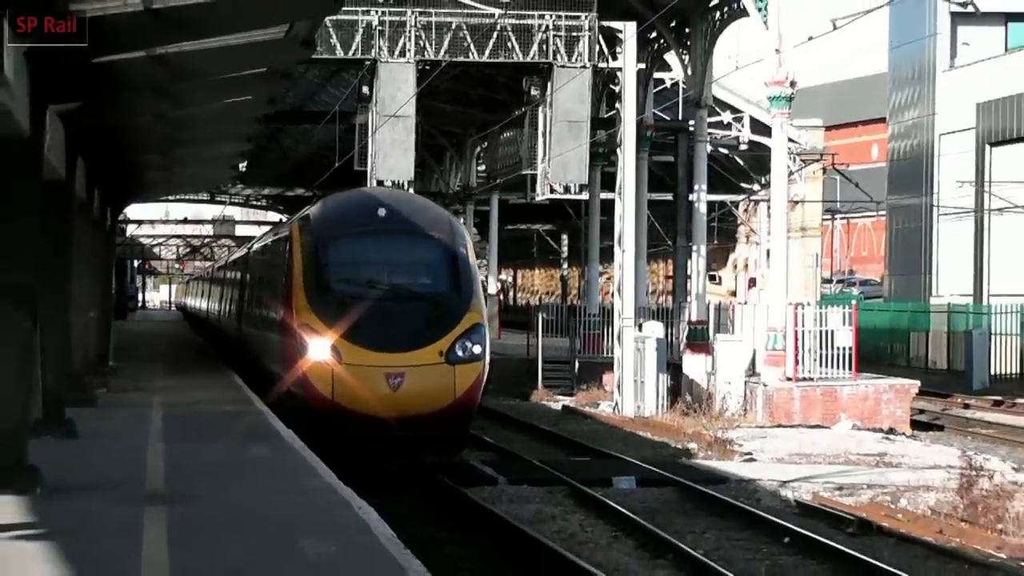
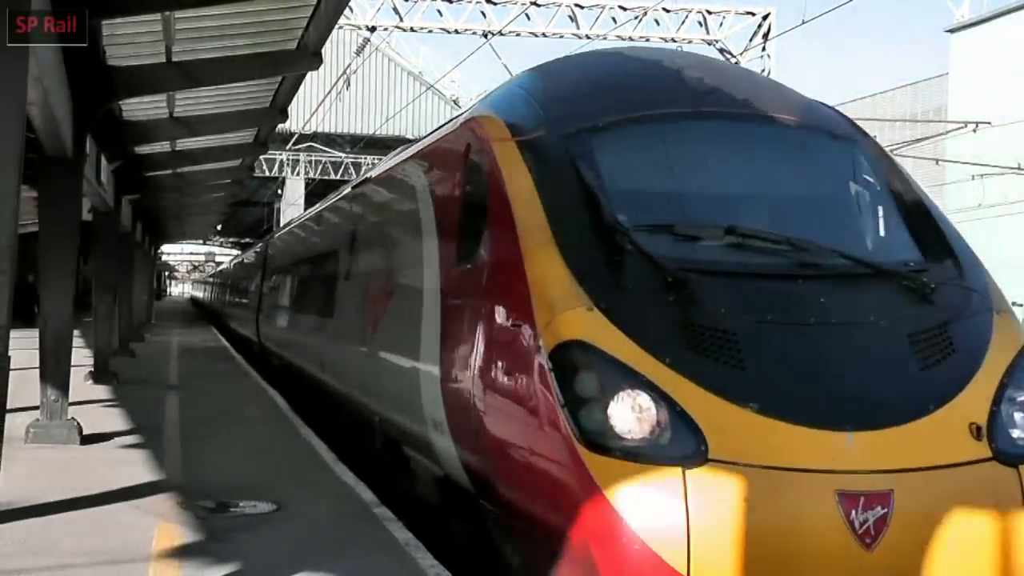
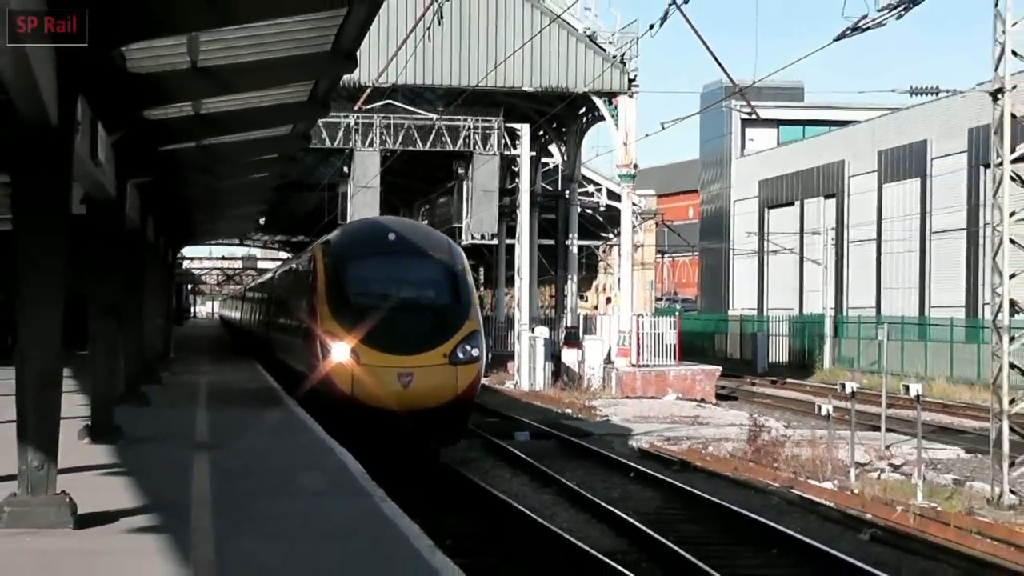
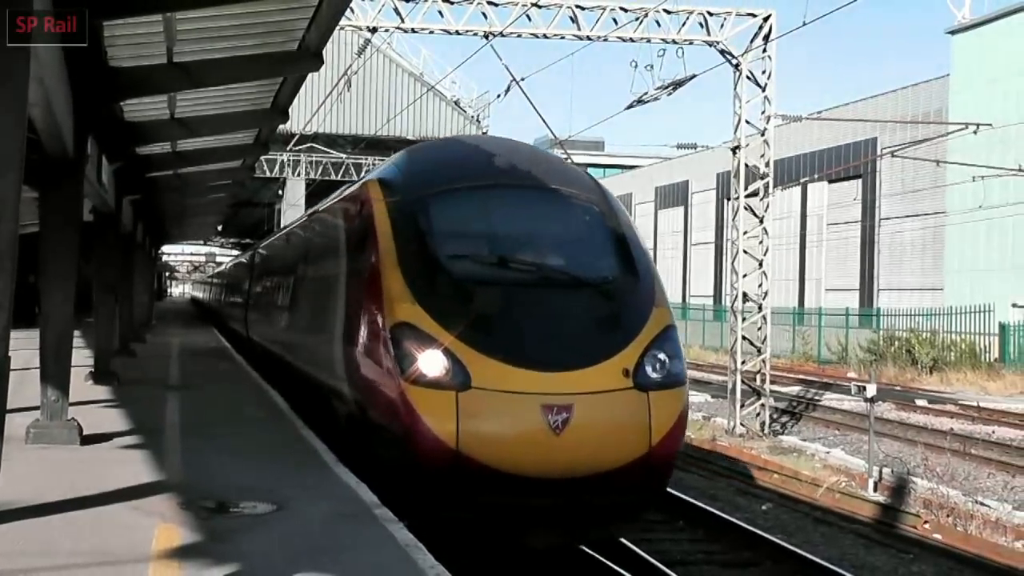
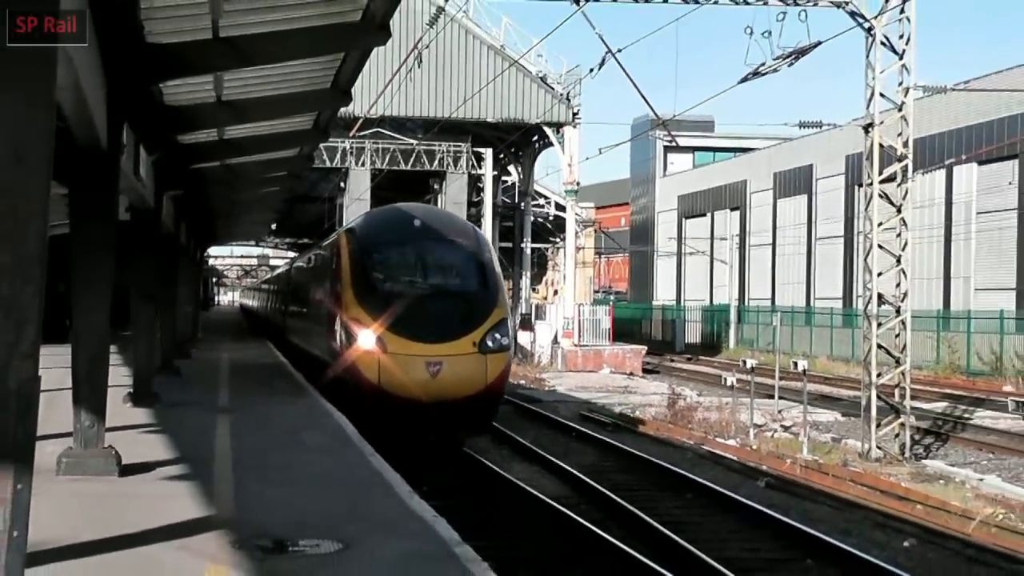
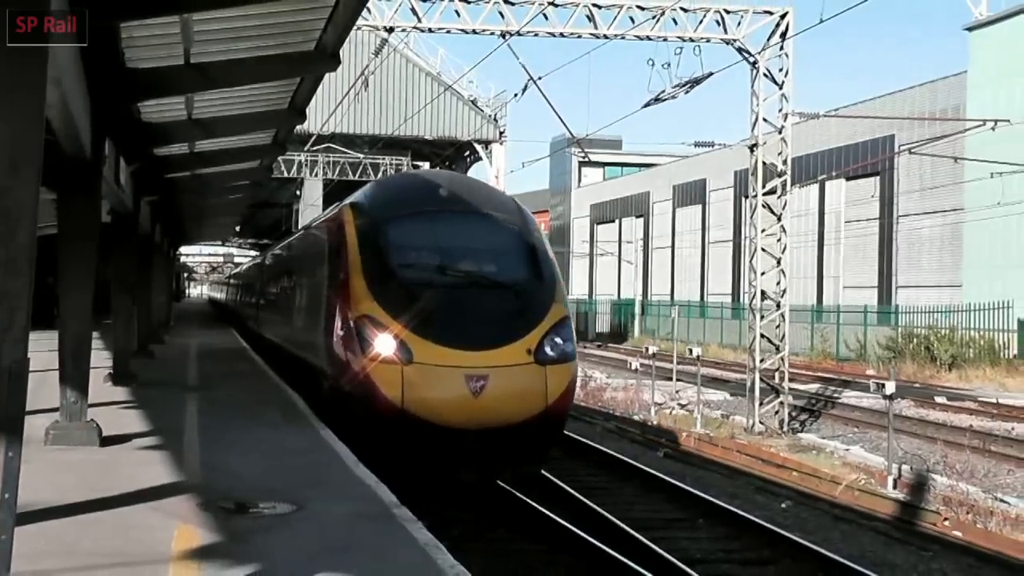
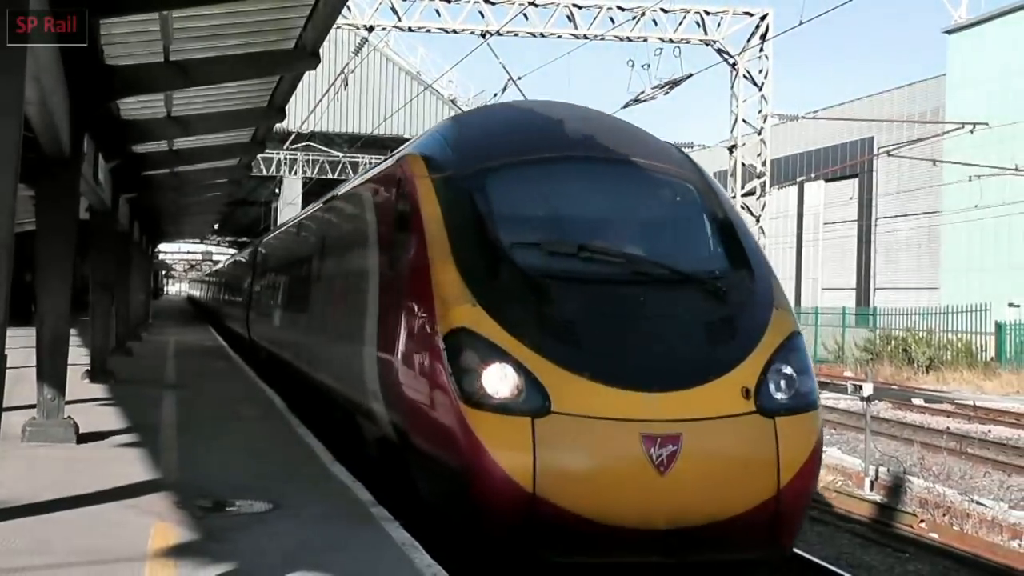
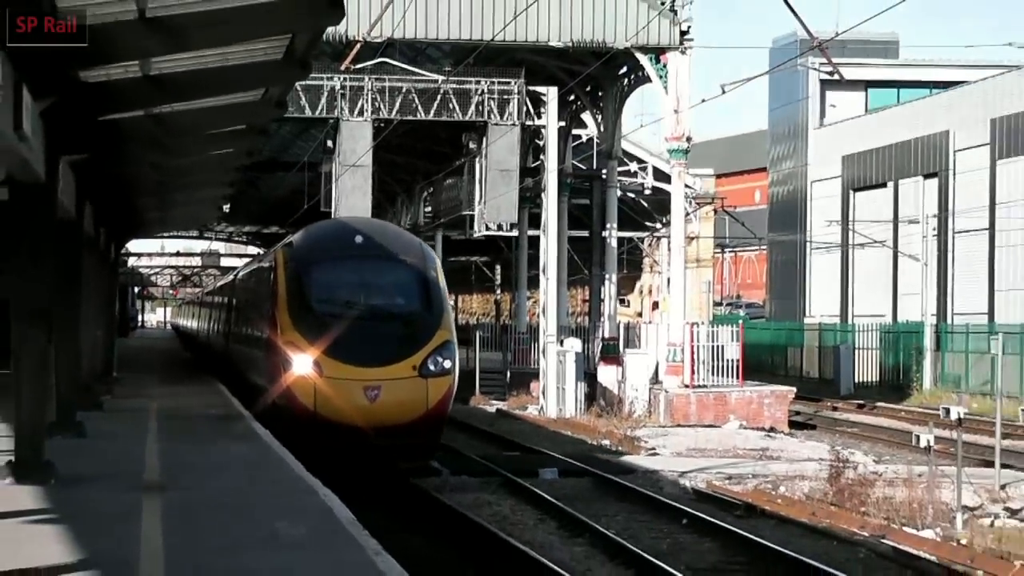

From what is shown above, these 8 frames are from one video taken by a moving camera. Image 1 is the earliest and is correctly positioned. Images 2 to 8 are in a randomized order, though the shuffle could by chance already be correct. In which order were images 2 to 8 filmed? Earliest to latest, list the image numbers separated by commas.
8, 3, 5, 6, 4, 7, 2
